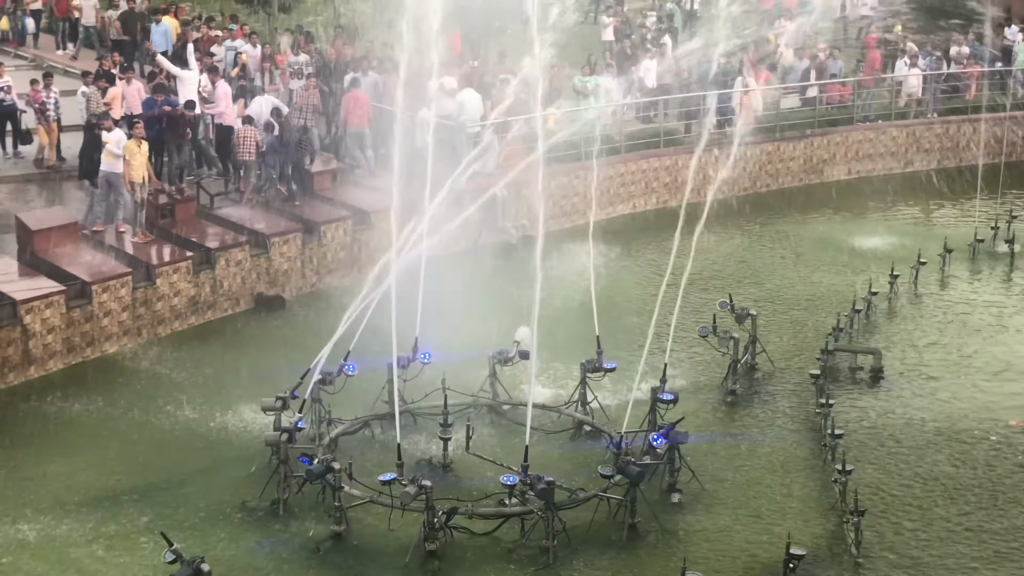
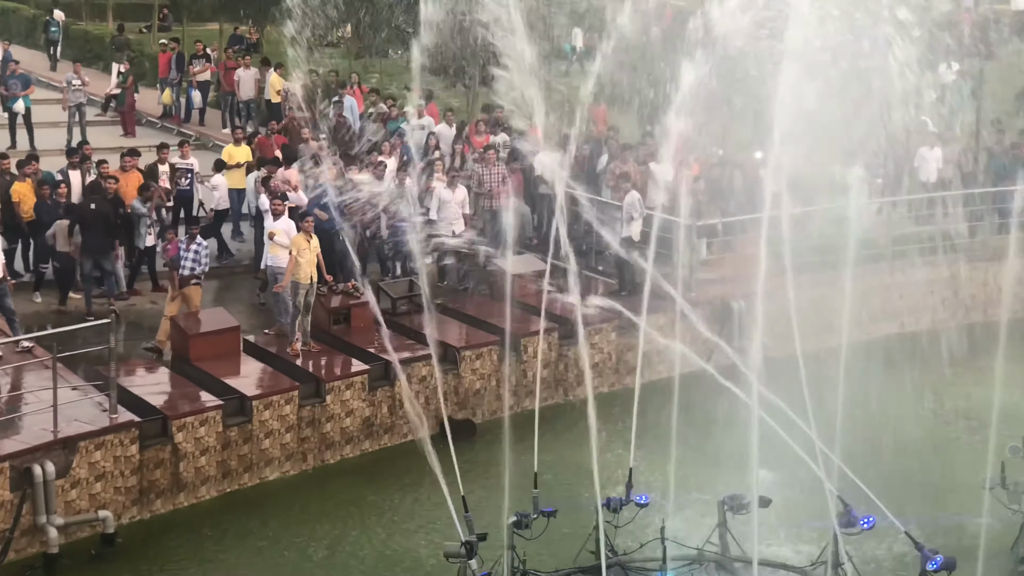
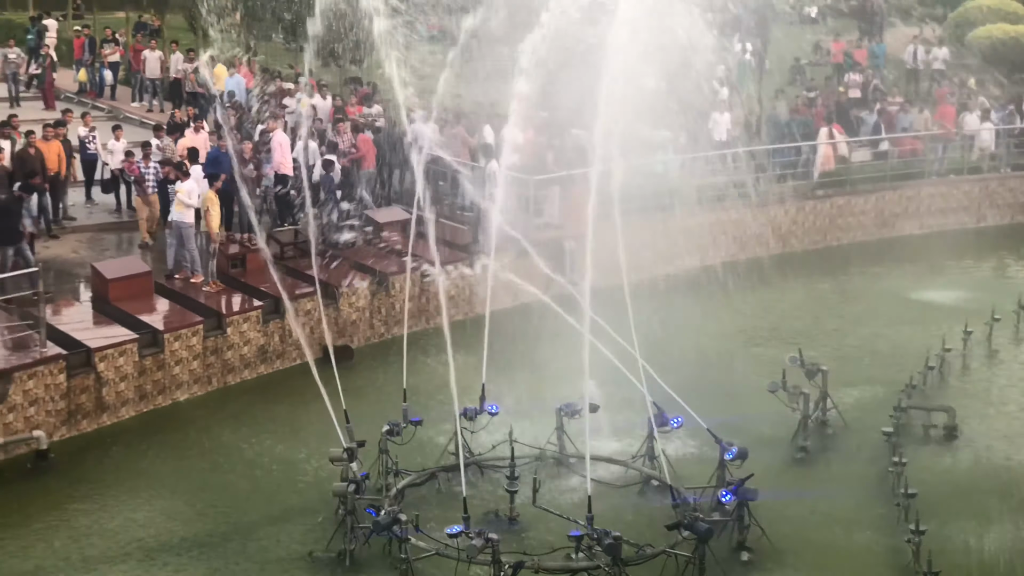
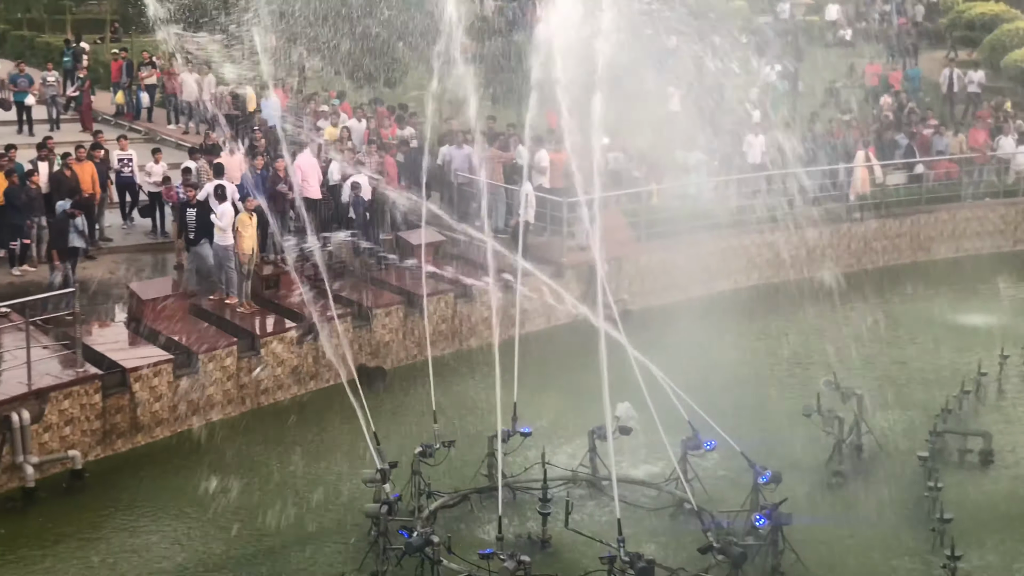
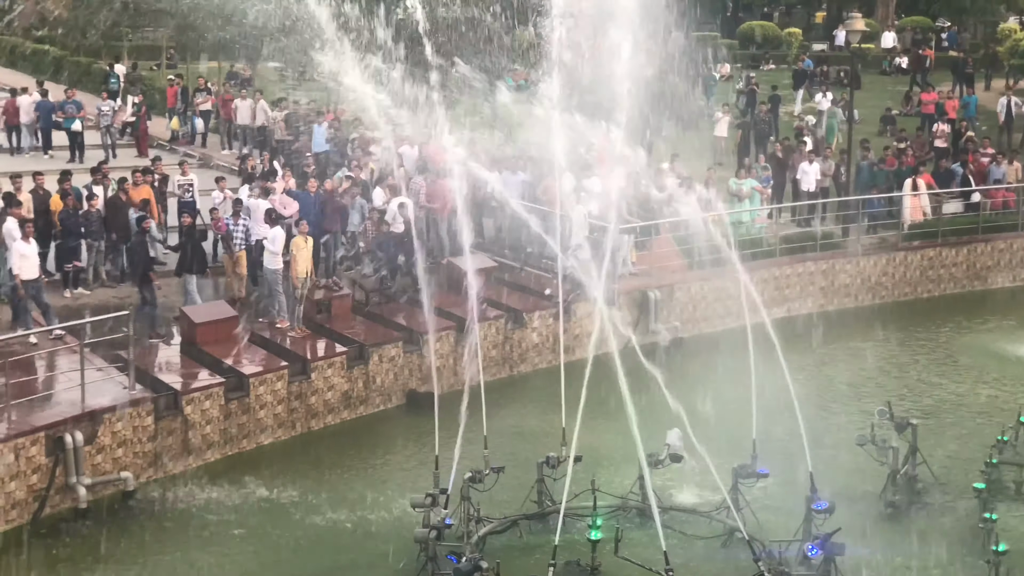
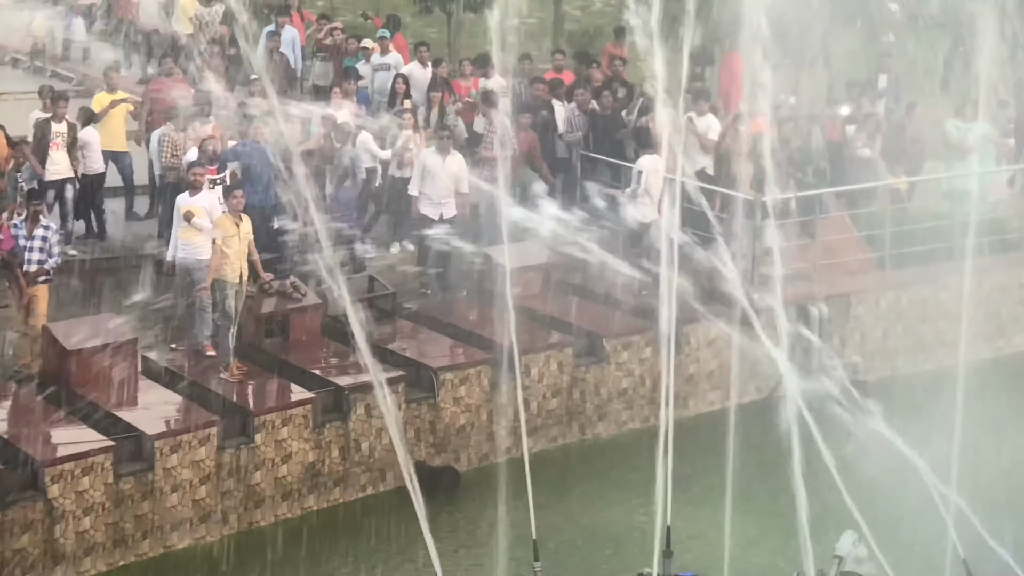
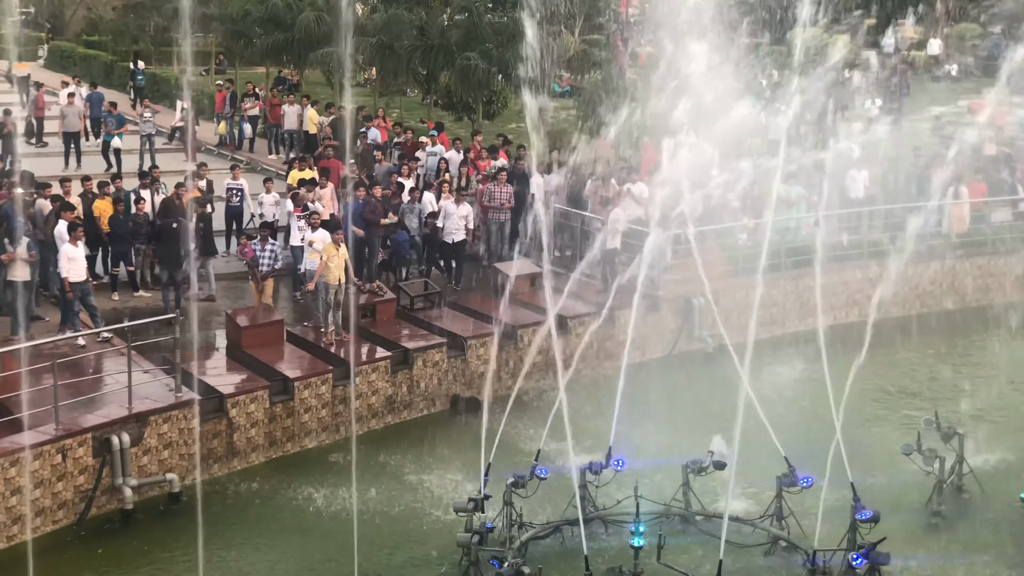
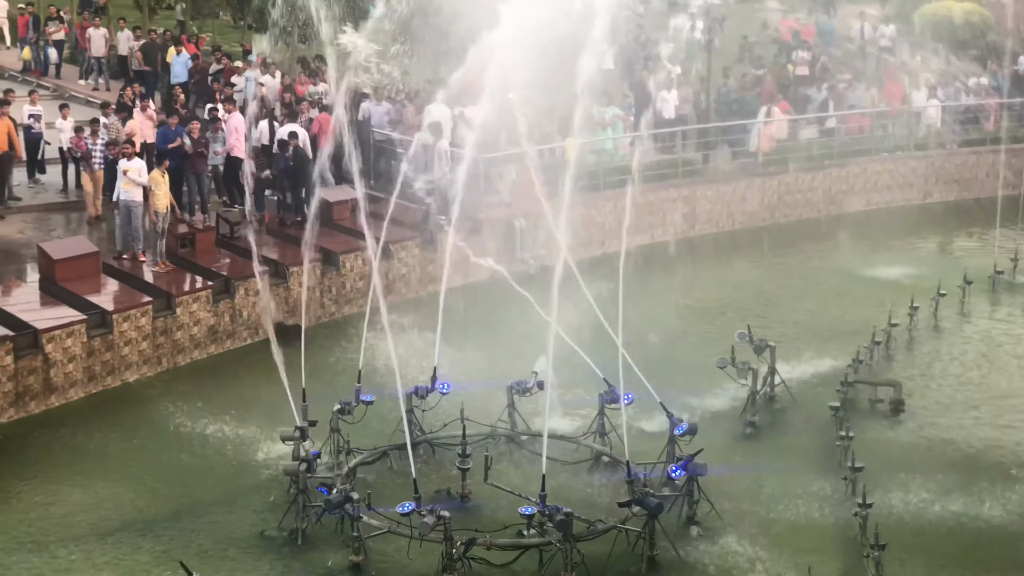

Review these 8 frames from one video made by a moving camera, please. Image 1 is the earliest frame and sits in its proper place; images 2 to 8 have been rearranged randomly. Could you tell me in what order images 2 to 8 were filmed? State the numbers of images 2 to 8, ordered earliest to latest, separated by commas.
8, 3, 4, 5, 7, 2, 6
